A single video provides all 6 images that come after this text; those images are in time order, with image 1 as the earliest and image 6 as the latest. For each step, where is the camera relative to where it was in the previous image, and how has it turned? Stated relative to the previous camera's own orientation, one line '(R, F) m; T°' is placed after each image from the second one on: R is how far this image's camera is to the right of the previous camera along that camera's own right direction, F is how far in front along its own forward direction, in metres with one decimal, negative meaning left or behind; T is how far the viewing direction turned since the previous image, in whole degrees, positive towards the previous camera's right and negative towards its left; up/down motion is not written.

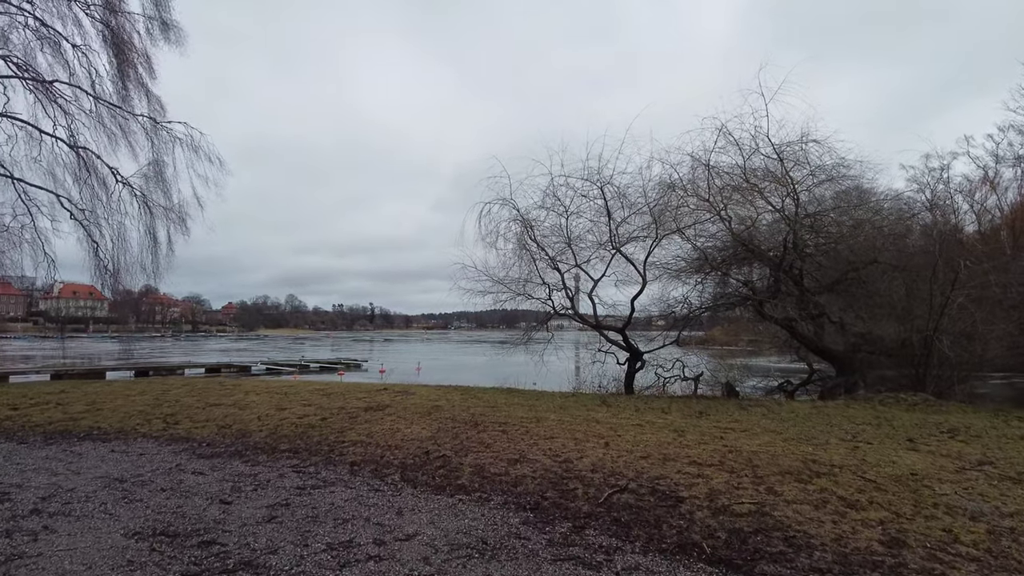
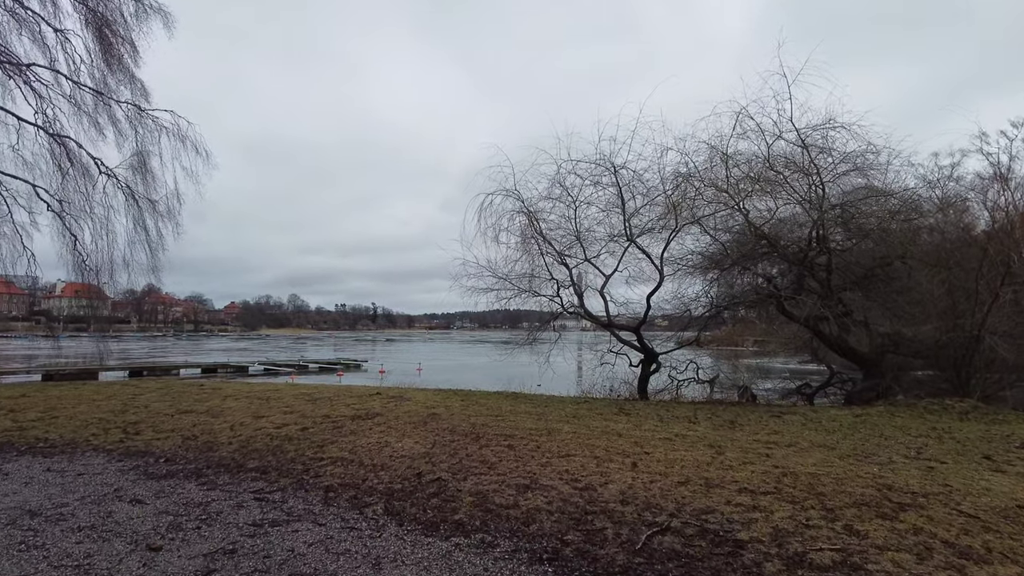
(-0.1, +0.9) m; 0°
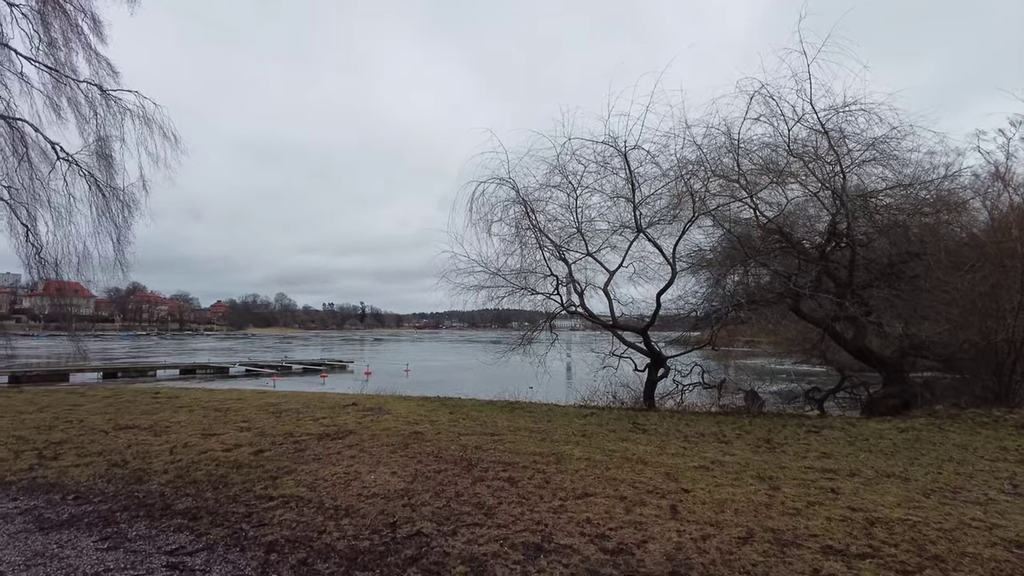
(-0.1, +1.0) m; +1°
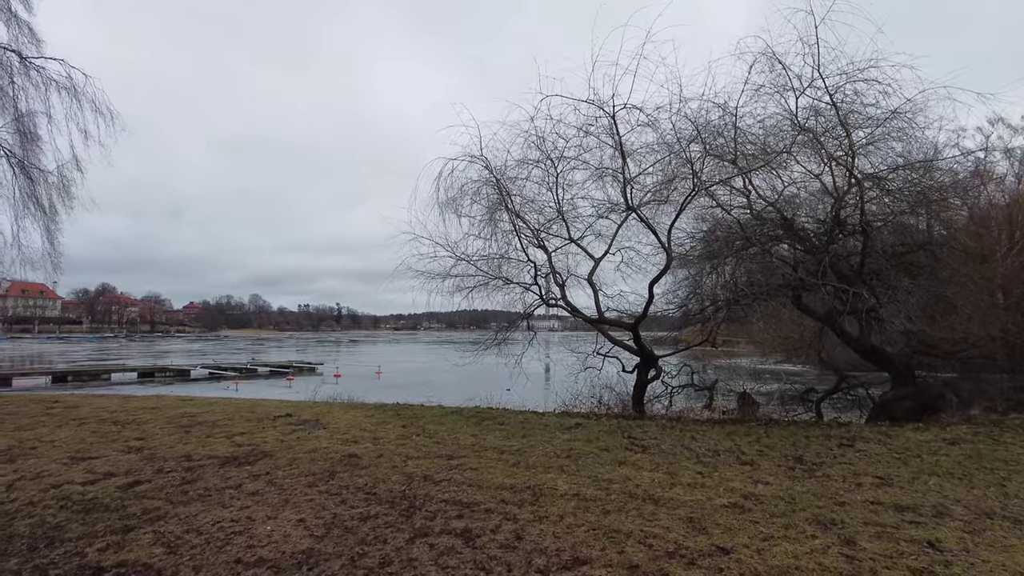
(+0.1, +1.3) m; +2°
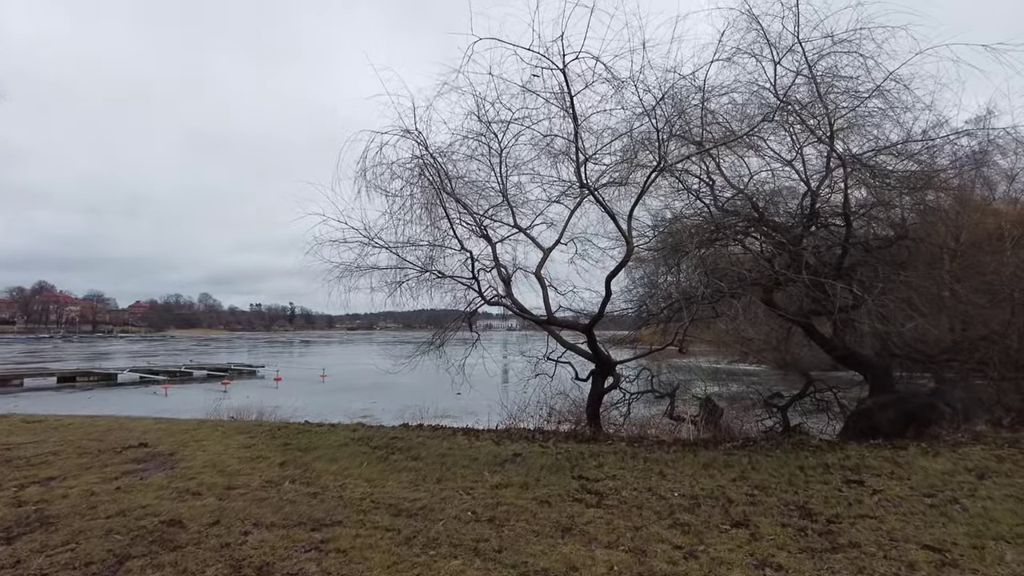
(+0.3, +1.3) m; +4°
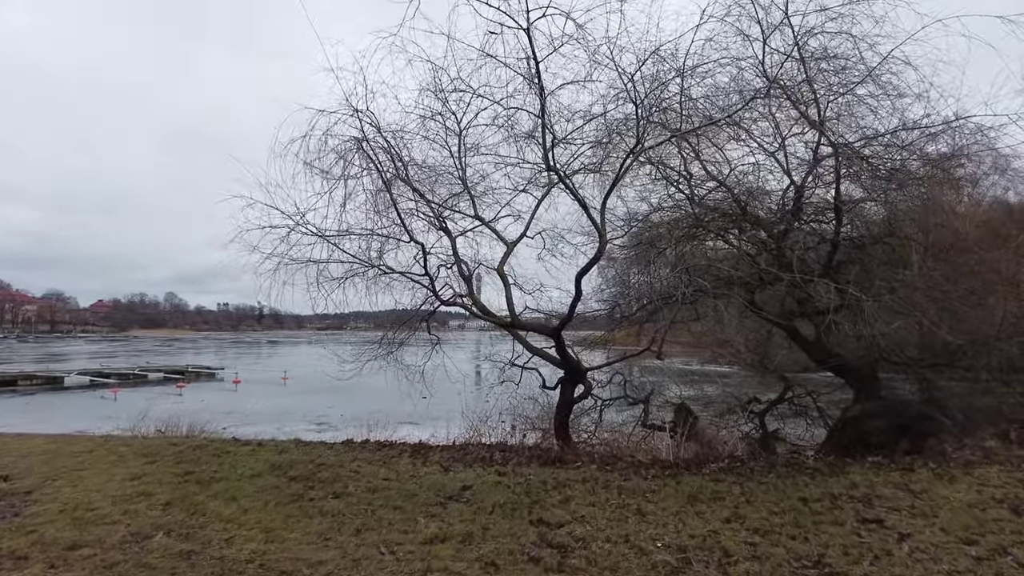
(+0.2, +0.8) m; +3°
